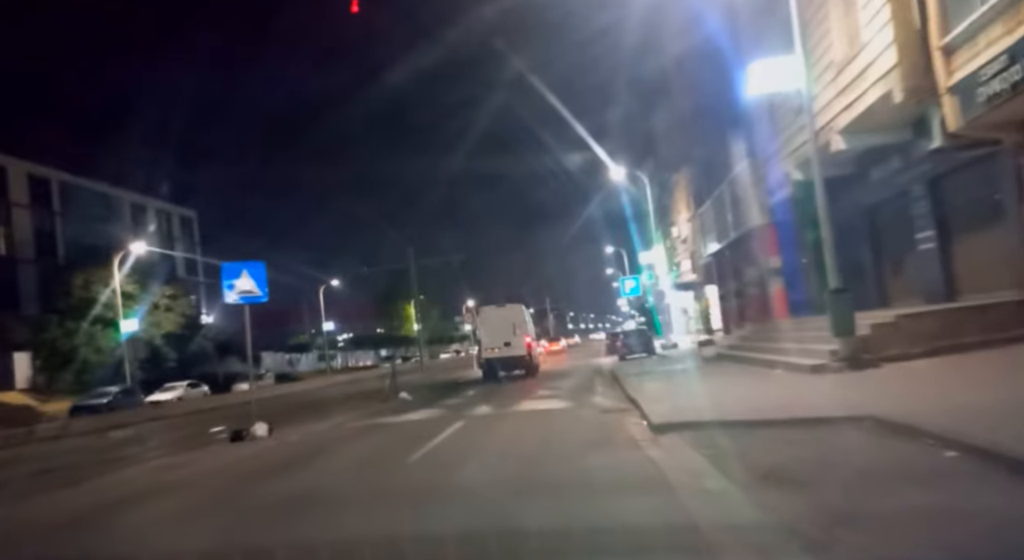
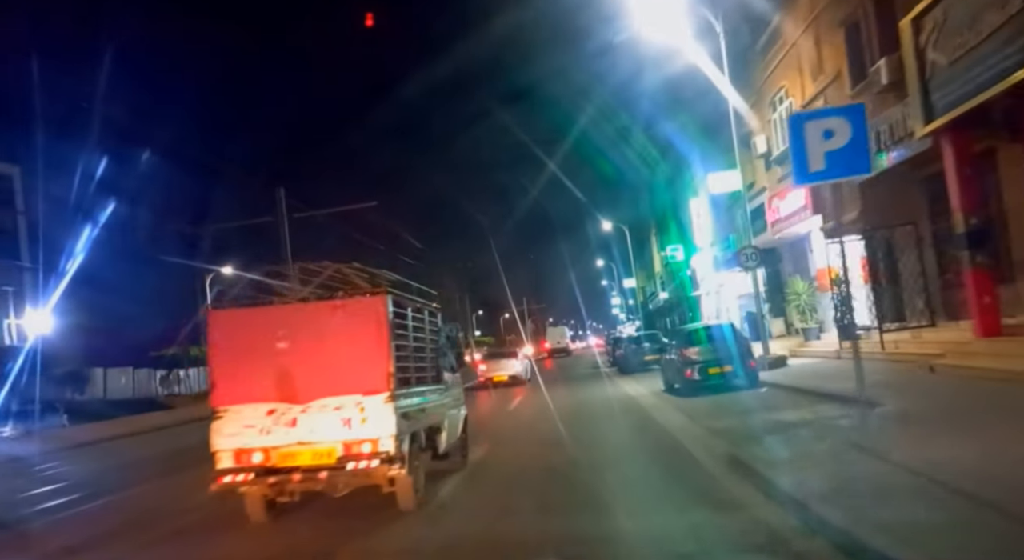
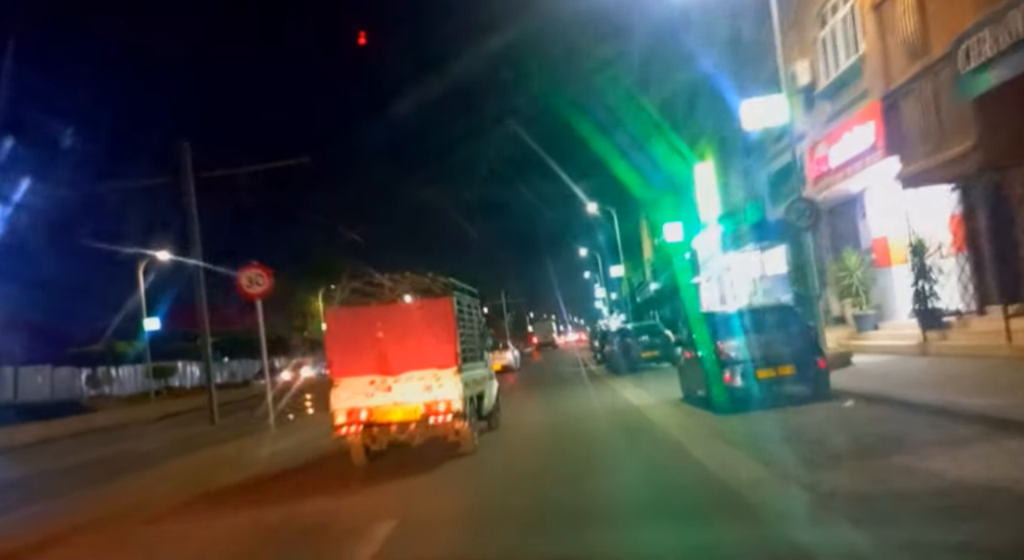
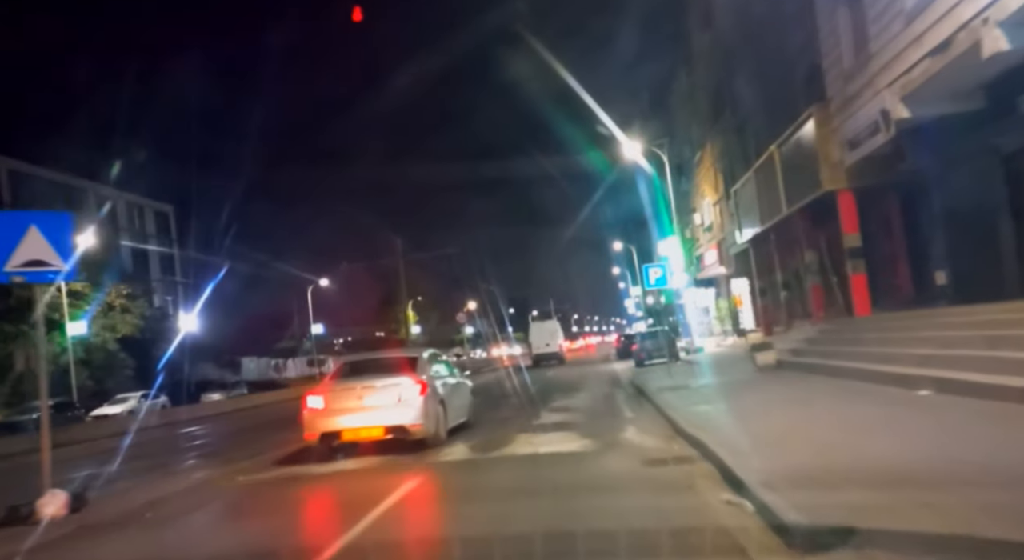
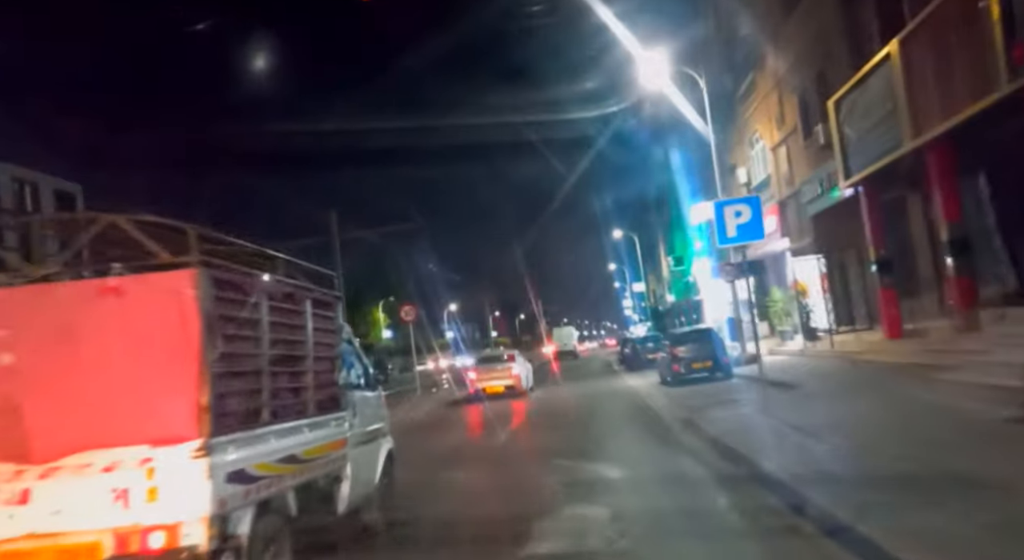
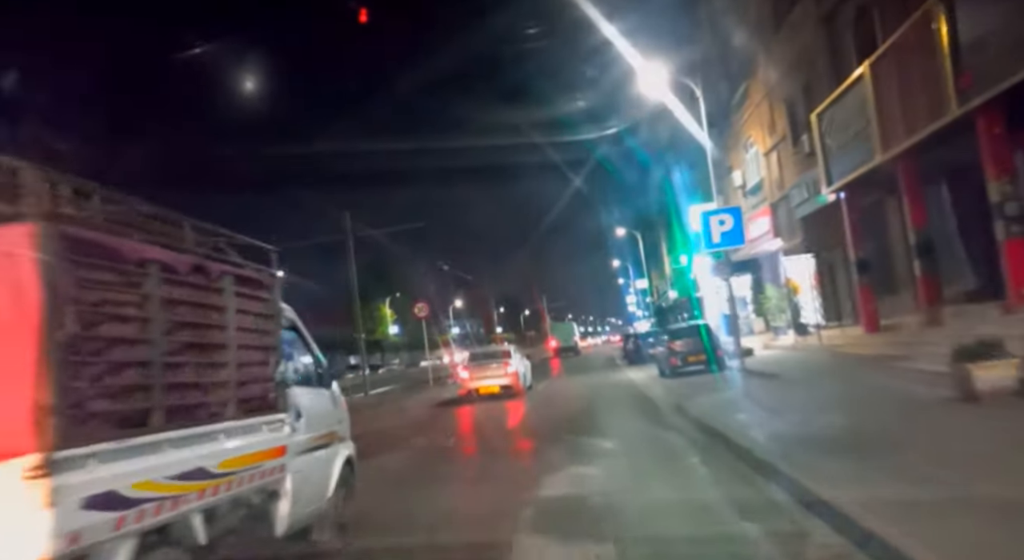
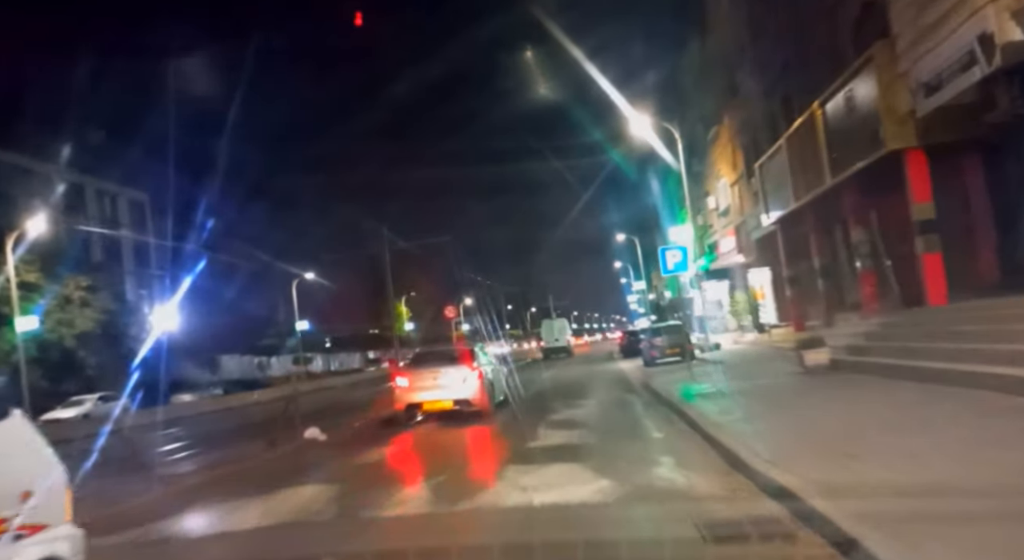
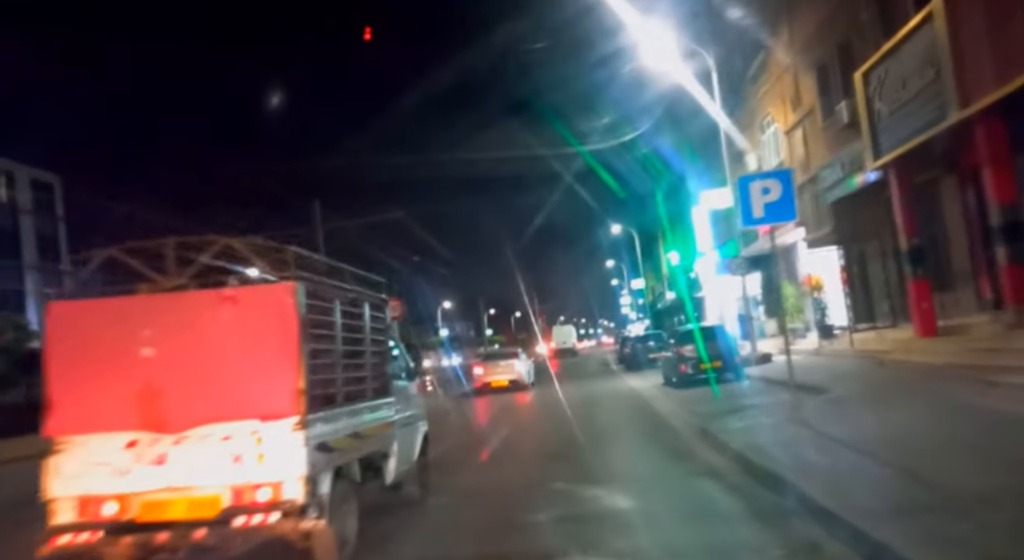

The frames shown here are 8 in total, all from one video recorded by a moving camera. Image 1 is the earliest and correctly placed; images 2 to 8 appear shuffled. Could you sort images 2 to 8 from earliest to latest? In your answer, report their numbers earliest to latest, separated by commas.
4, 7, 6, 5, 8, 2, 3
